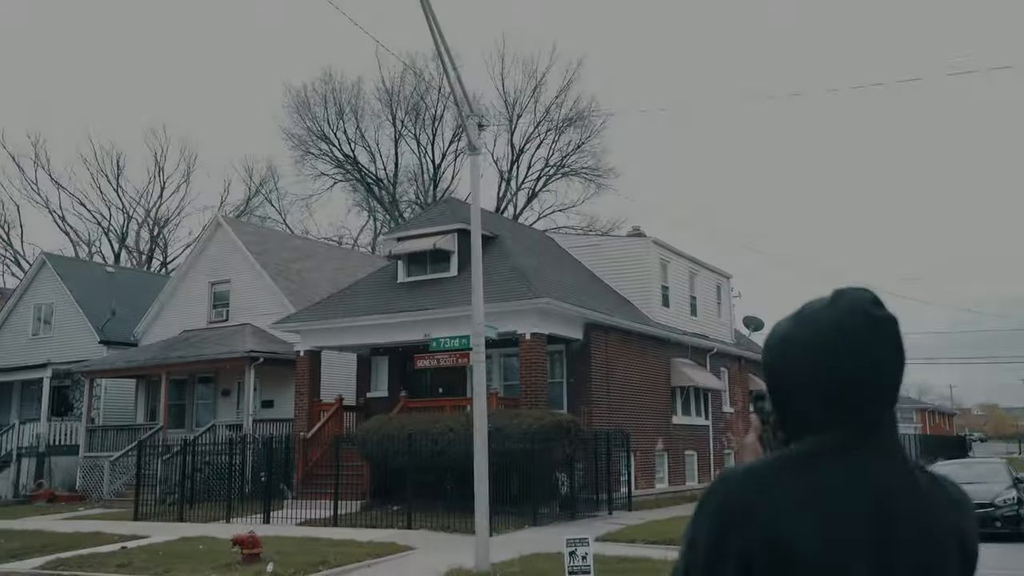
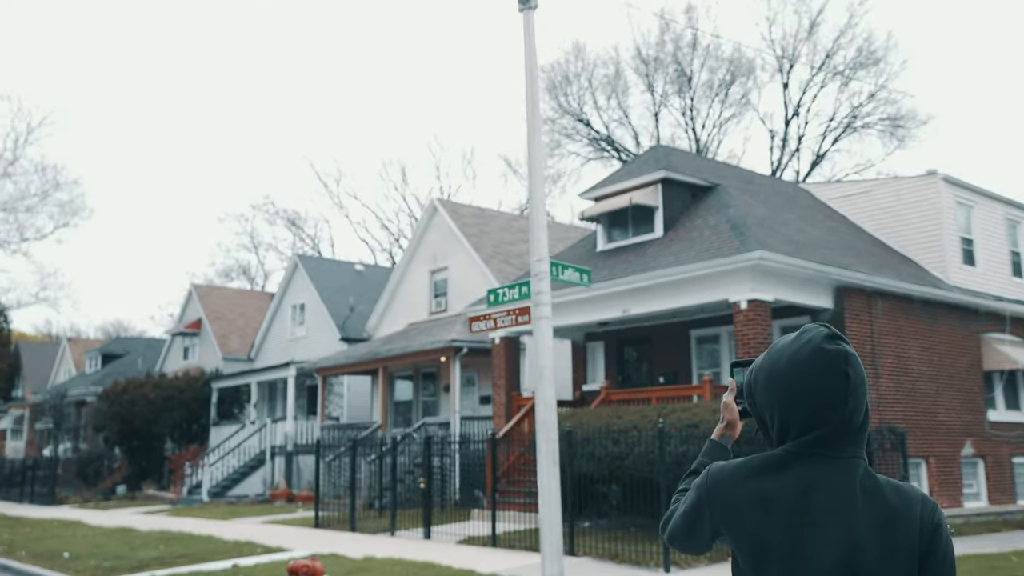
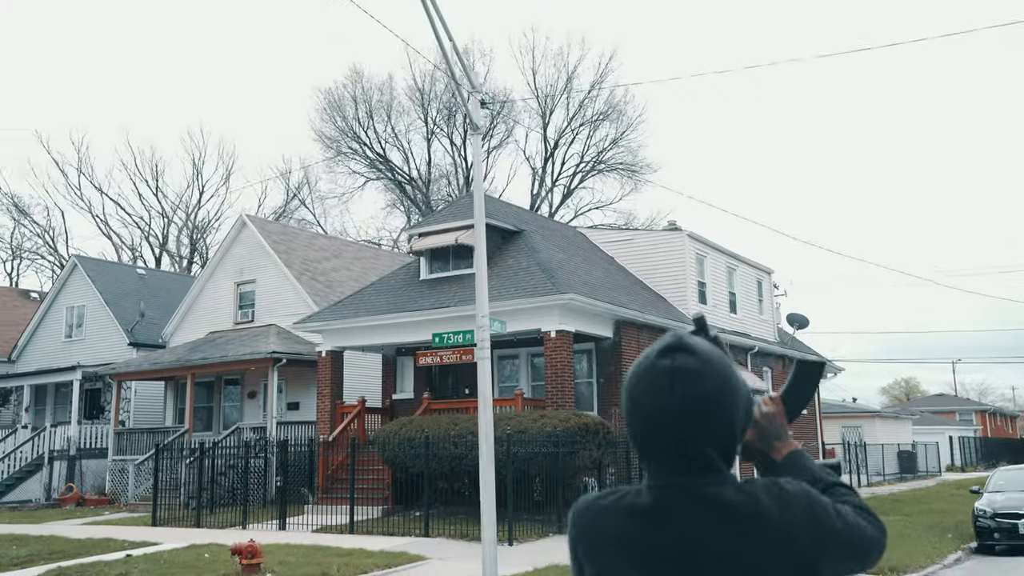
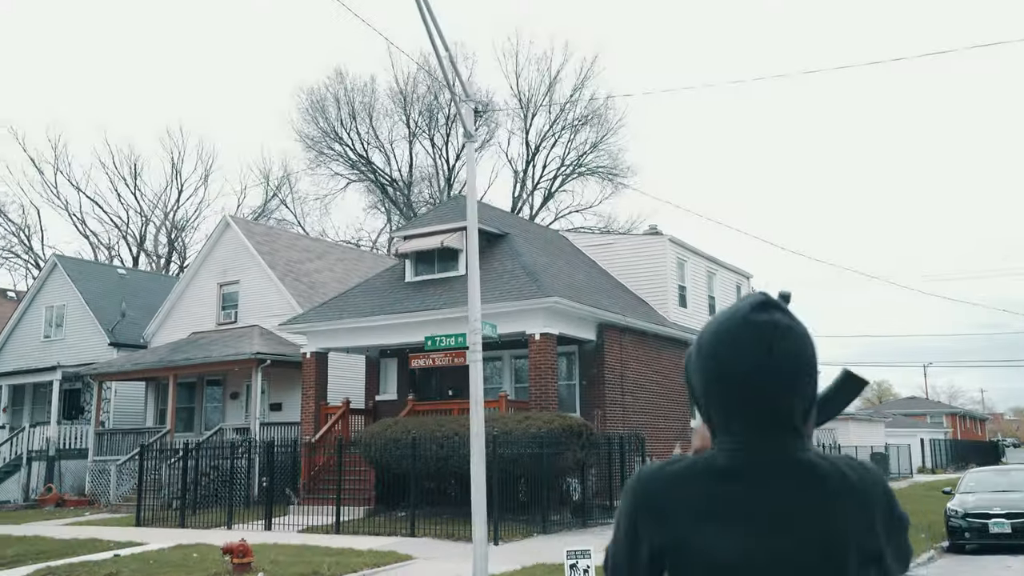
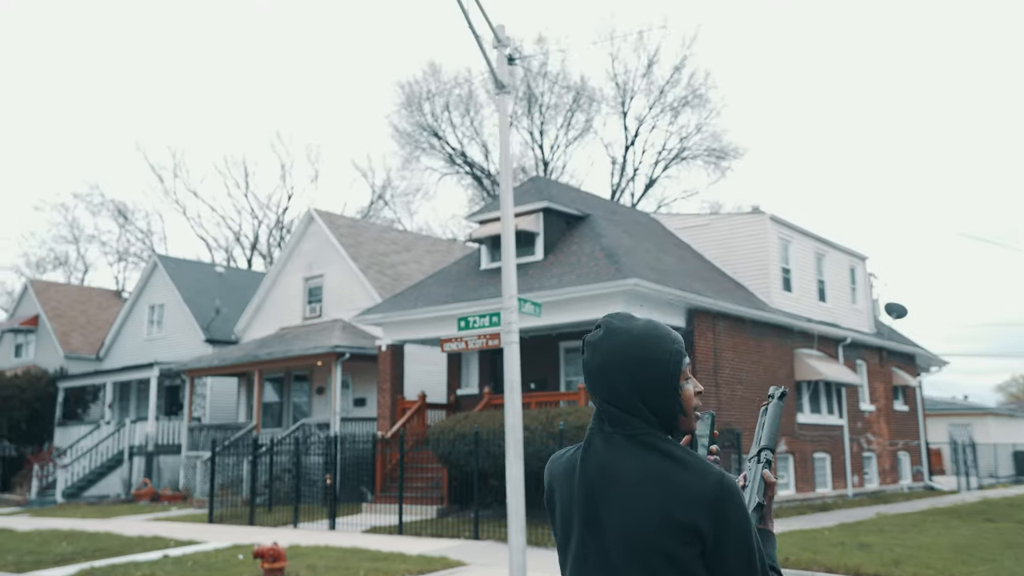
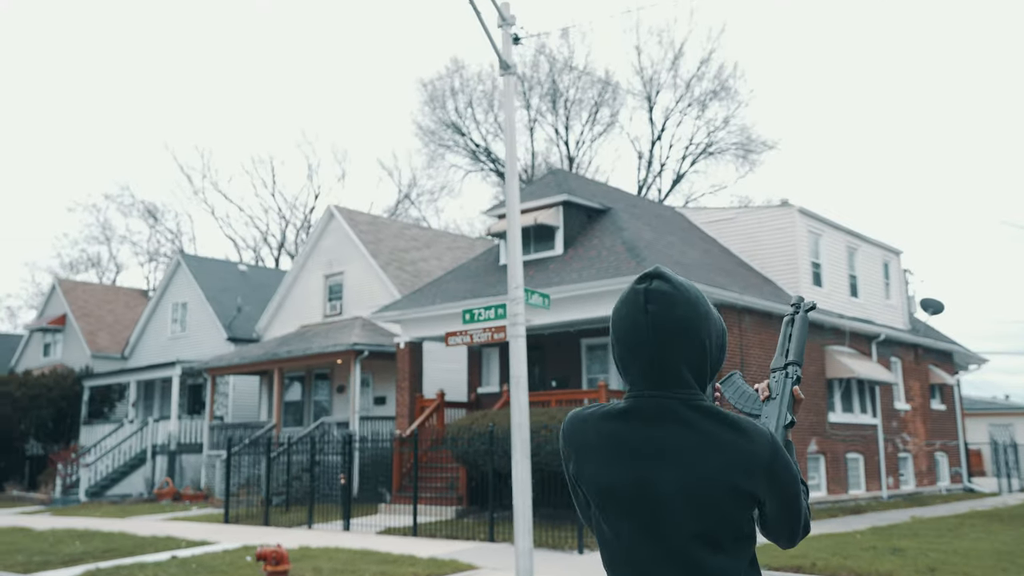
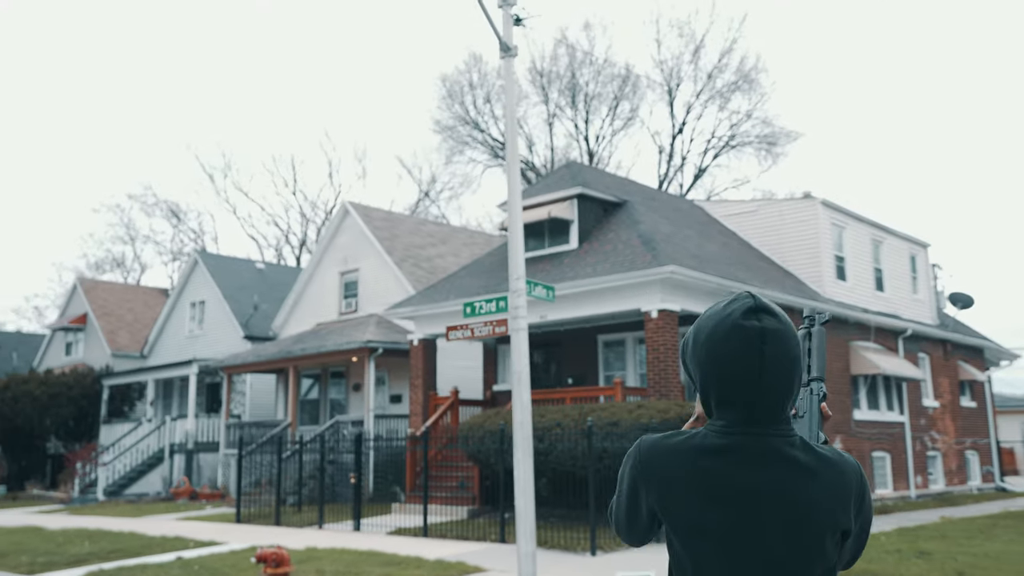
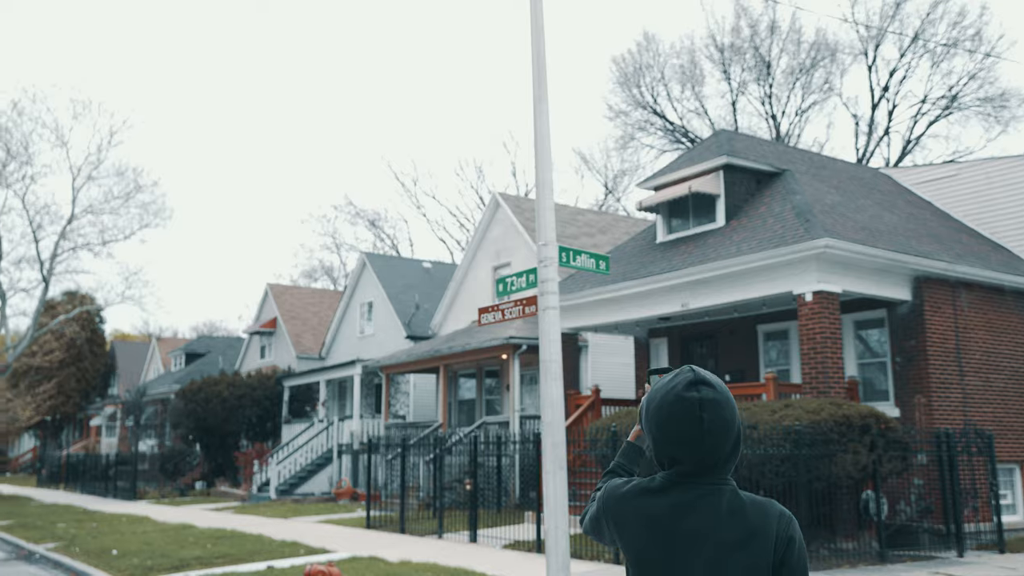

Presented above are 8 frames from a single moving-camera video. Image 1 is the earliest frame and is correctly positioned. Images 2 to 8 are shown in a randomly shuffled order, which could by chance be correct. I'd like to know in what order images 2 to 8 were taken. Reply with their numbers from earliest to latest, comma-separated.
4, 3, 5, 6, 7, 2, 8
